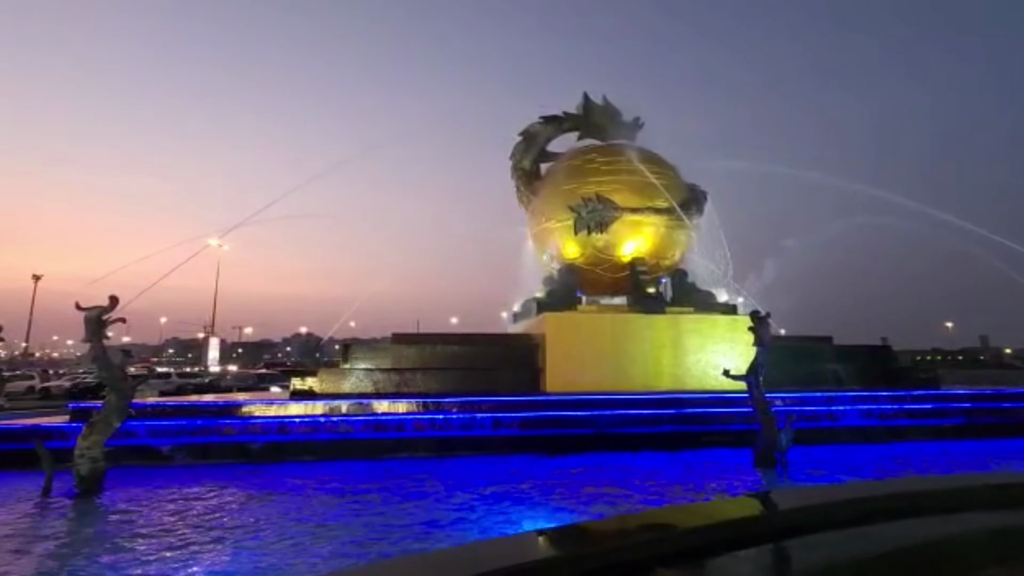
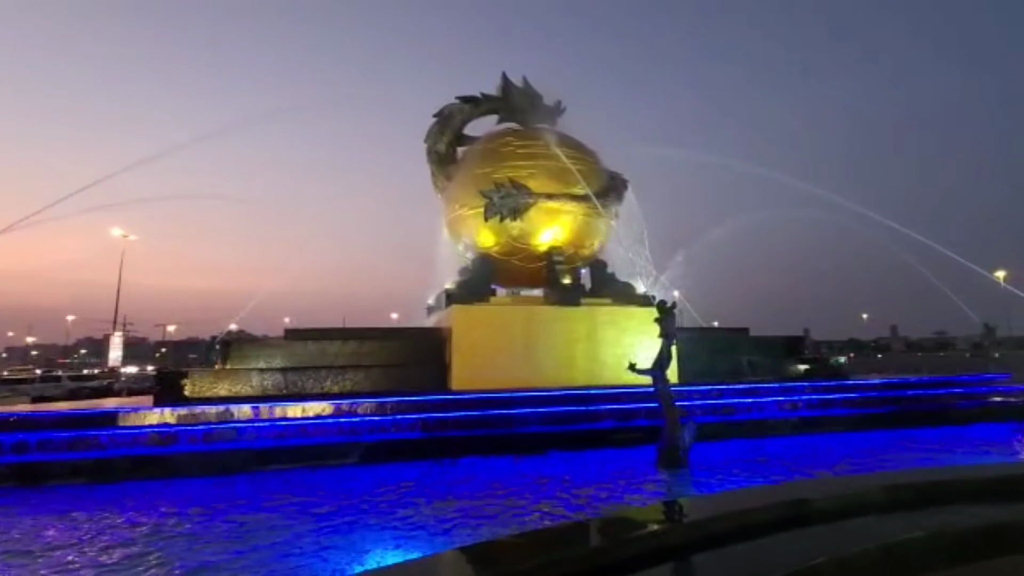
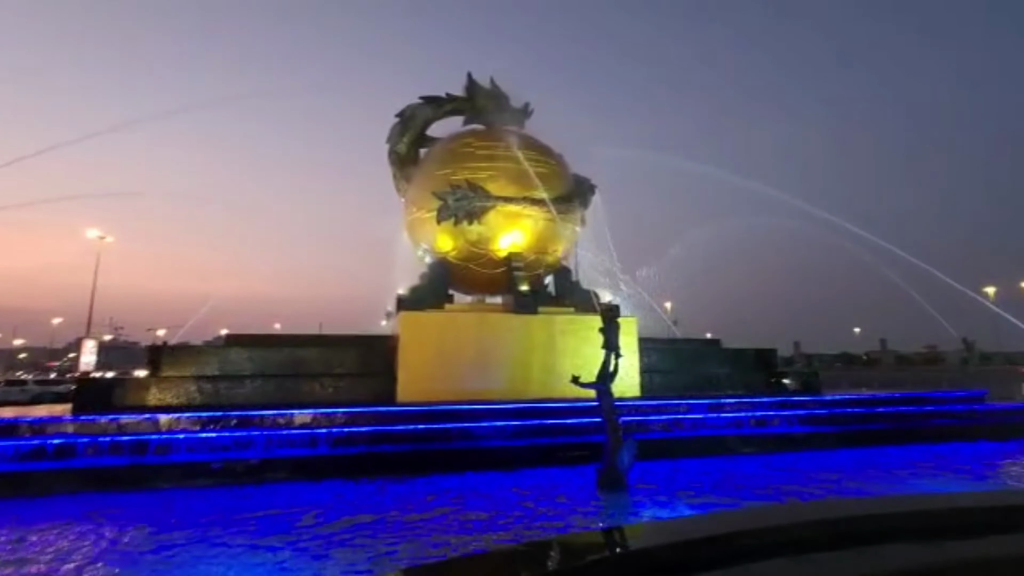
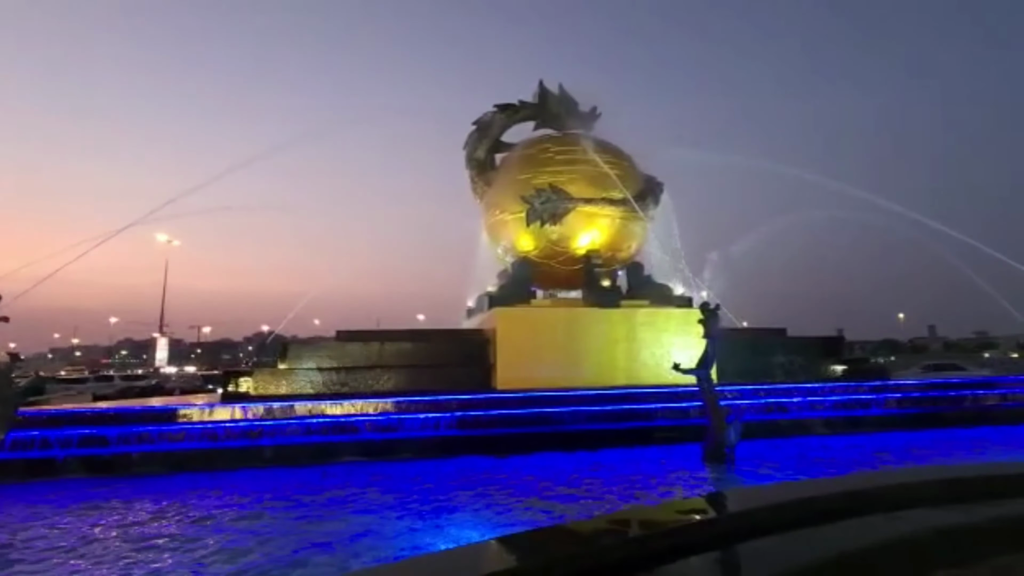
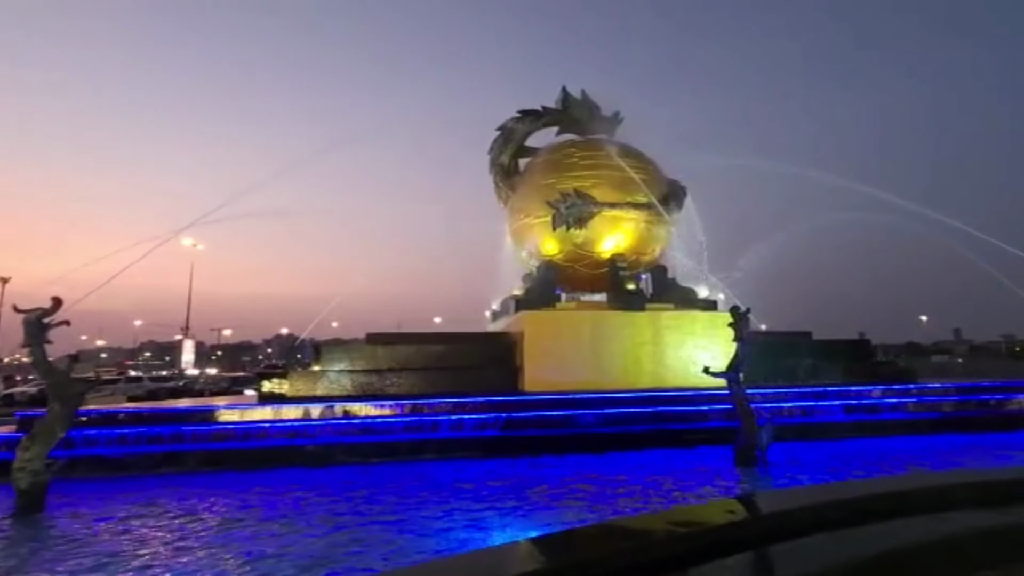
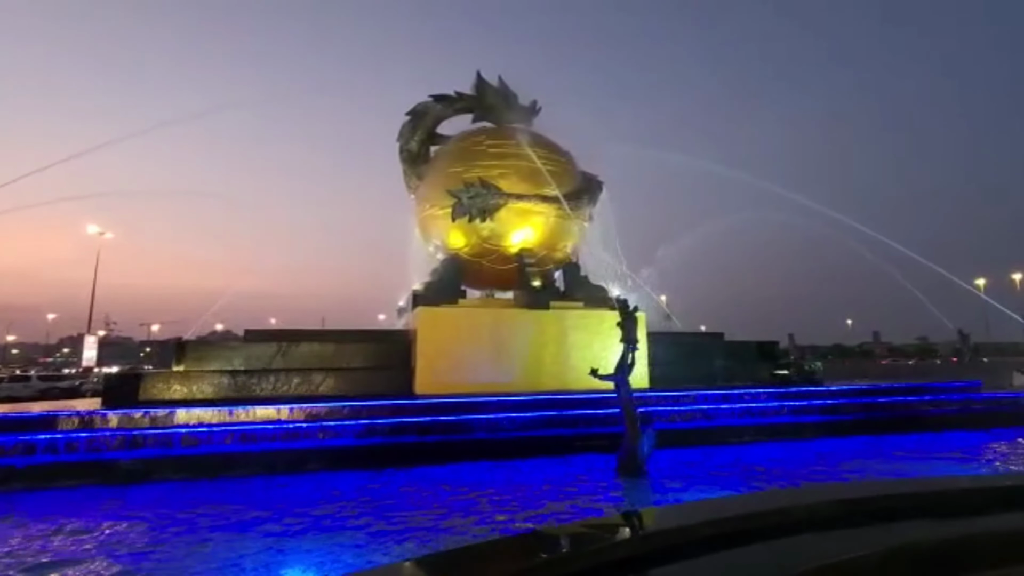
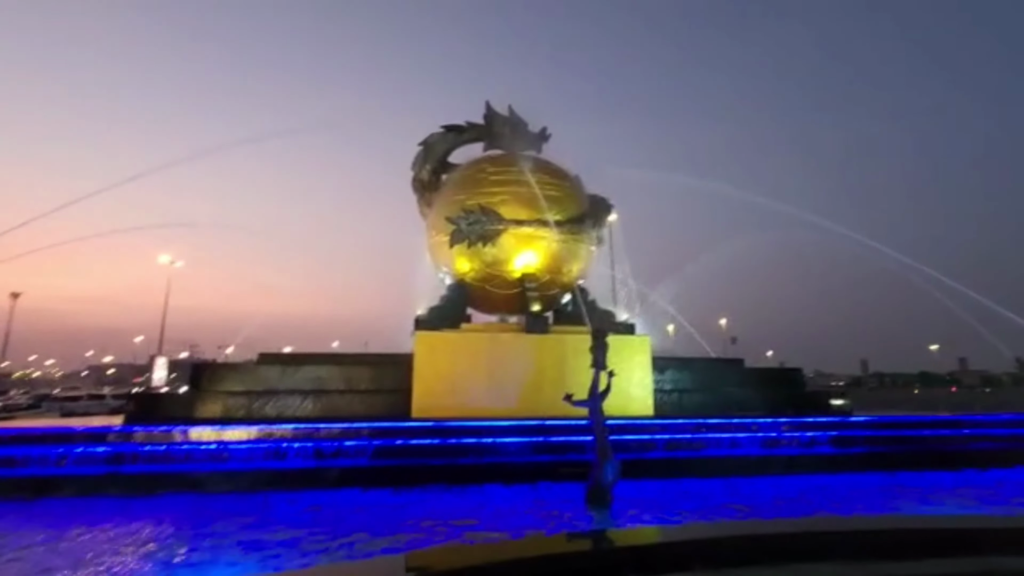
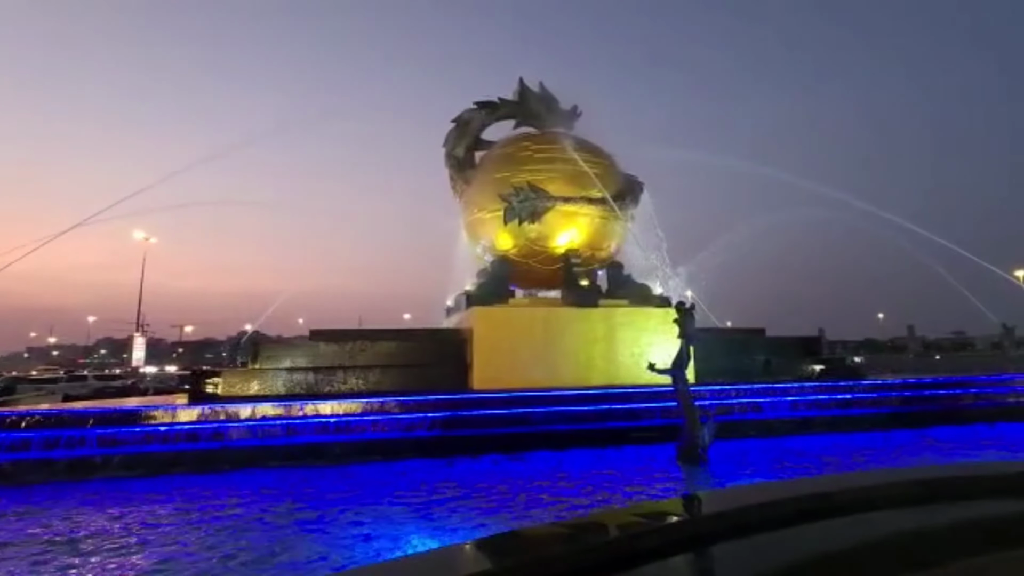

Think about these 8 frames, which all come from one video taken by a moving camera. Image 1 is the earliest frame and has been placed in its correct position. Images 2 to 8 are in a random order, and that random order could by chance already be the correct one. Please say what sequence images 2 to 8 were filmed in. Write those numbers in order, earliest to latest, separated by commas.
5, 4, 8, 2, 6, 3, 7
